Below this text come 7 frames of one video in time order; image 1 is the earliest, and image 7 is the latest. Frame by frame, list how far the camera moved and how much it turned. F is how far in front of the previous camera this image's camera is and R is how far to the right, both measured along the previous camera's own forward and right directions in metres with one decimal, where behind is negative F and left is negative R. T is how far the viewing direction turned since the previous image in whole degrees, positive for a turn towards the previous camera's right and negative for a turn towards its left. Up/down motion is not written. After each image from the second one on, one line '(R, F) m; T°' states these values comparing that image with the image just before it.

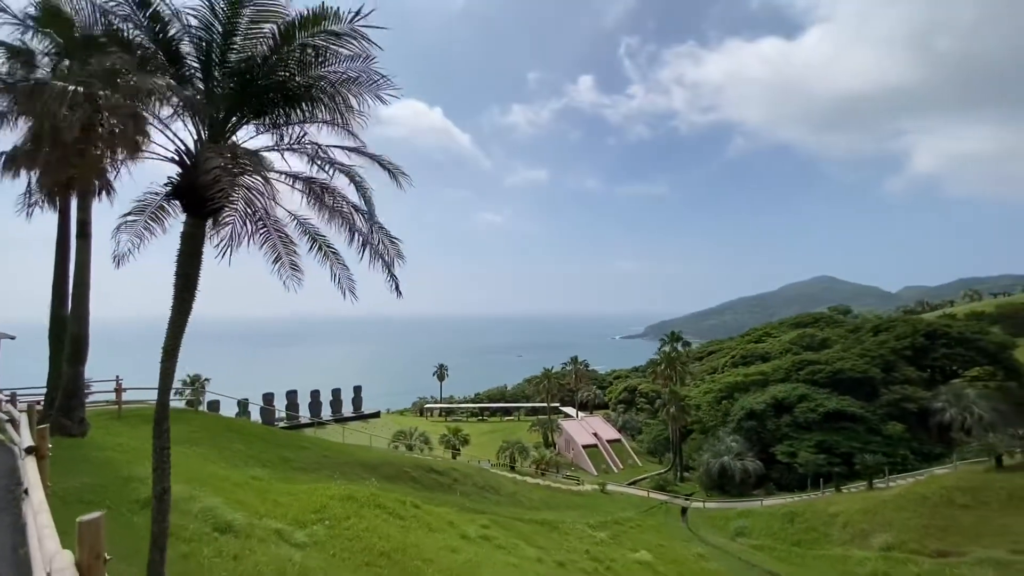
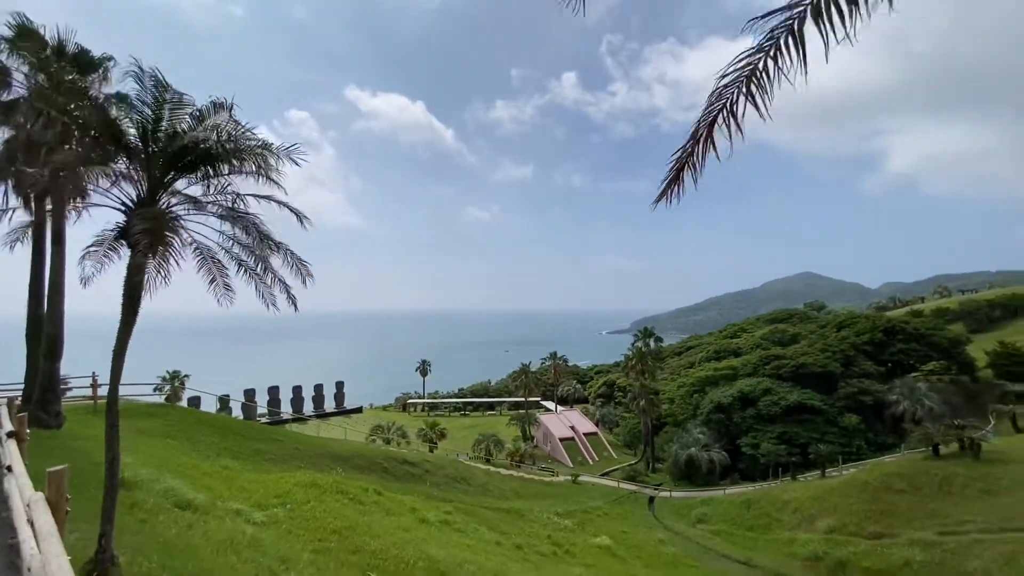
(+1.1, -1.3) m; +1°
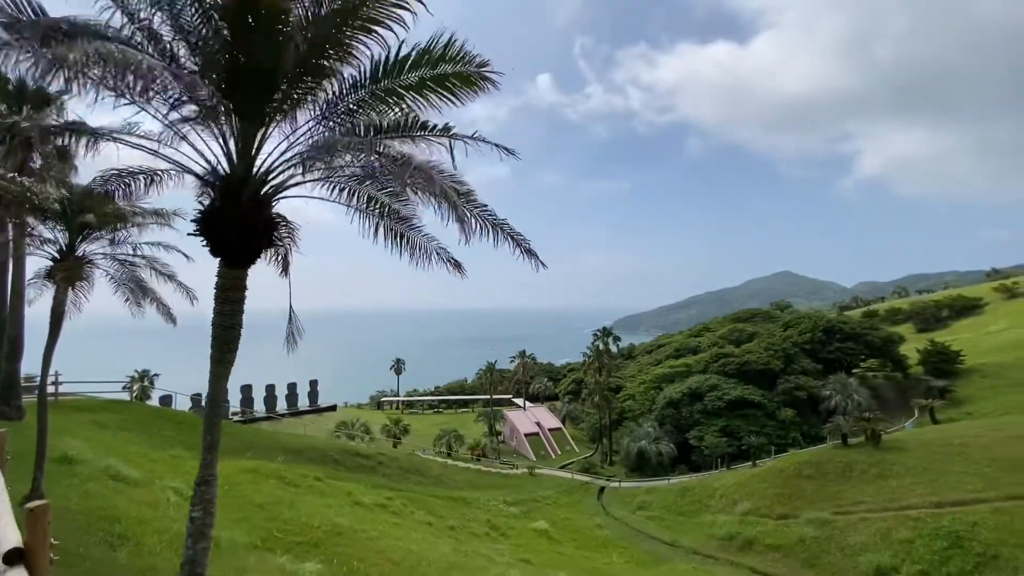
(+2.3, -2.4) m; +2°
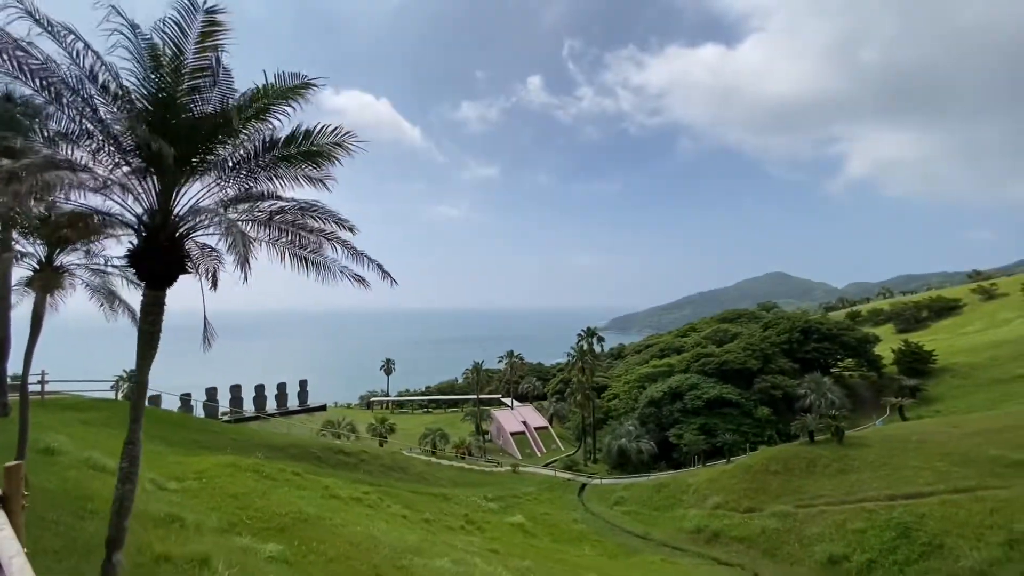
(+1.0, -1.1) m; +1°
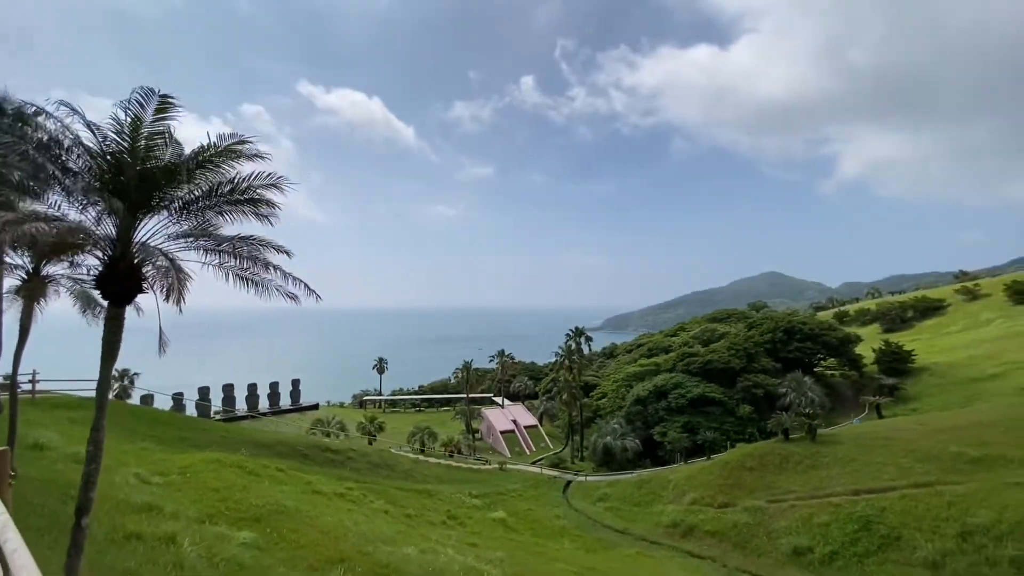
(+0.8, -0.9) m; 0°
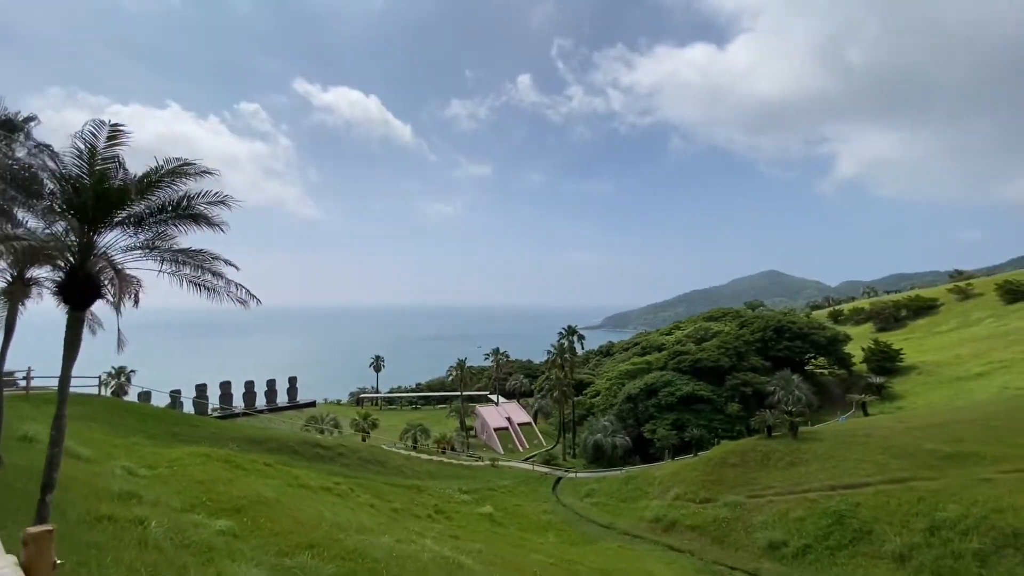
(+0.8, -0.6) m; 0°
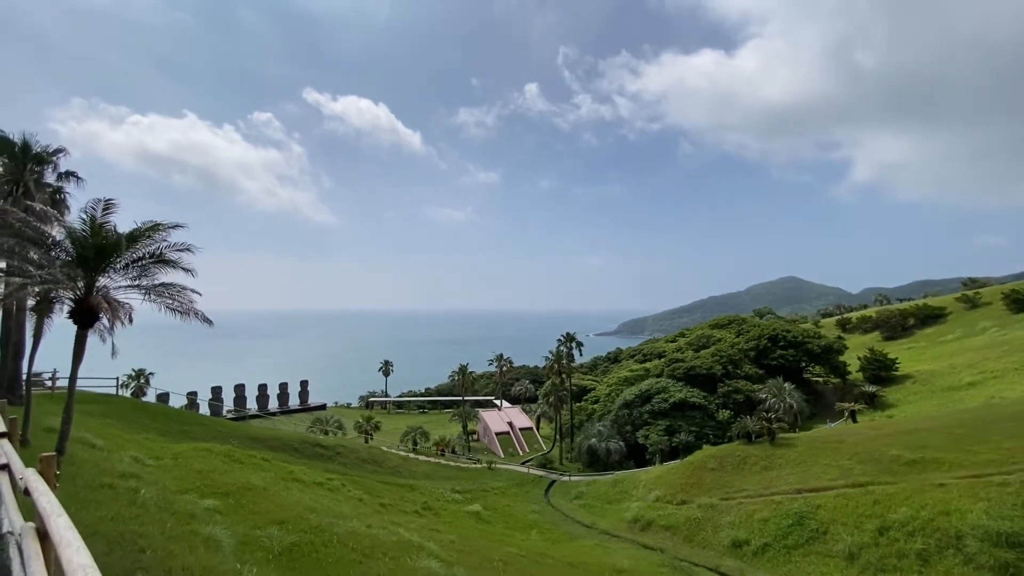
(+1.8, -2.0) m; -2°
